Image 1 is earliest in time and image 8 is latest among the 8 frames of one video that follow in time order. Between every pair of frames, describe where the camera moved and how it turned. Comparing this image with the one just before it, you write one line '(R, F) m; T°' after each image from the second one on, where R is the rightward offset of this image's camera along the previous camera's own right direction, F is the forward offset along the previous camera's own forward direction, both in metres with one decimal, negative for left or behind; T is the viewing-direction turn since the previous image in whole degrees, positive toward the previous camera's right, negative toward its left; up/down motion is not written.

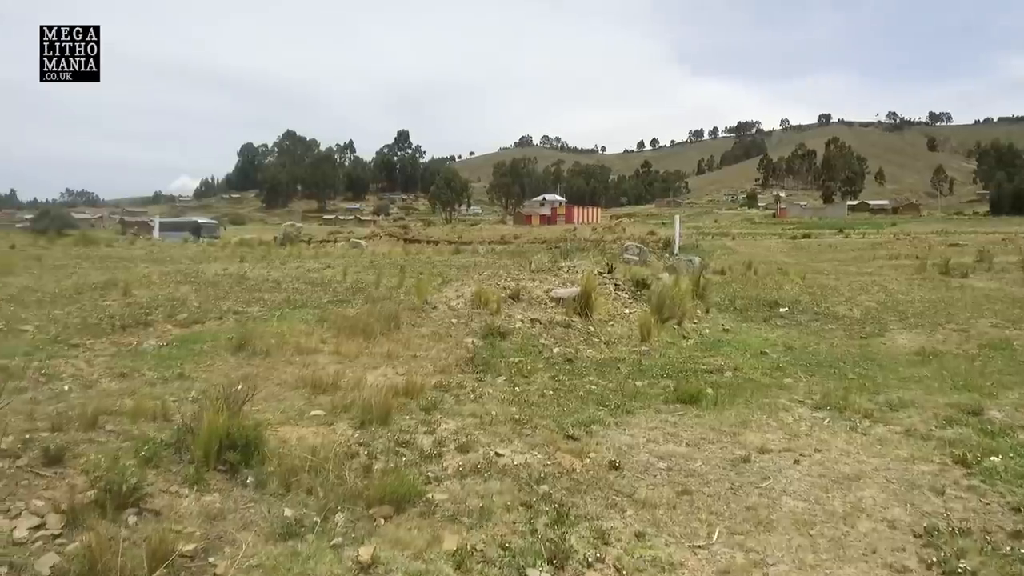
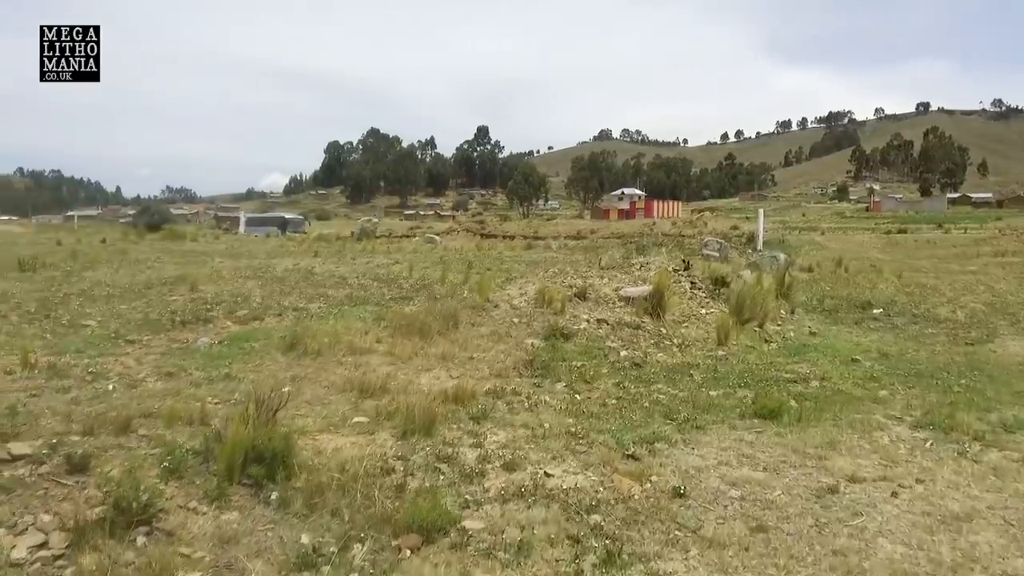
(+0.2, +0.5) m; -6°
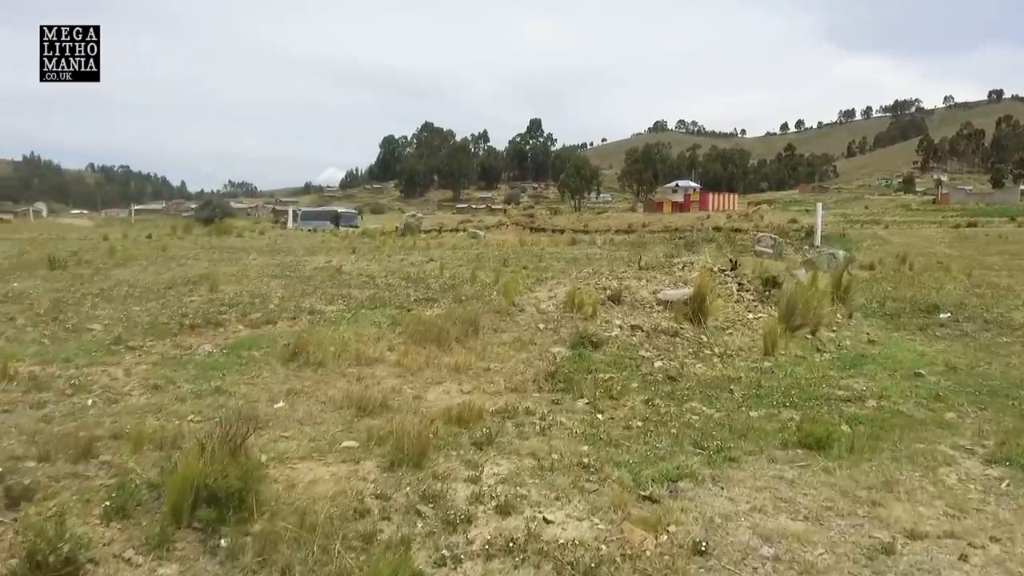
(+0.3, +0.6) m; -4°
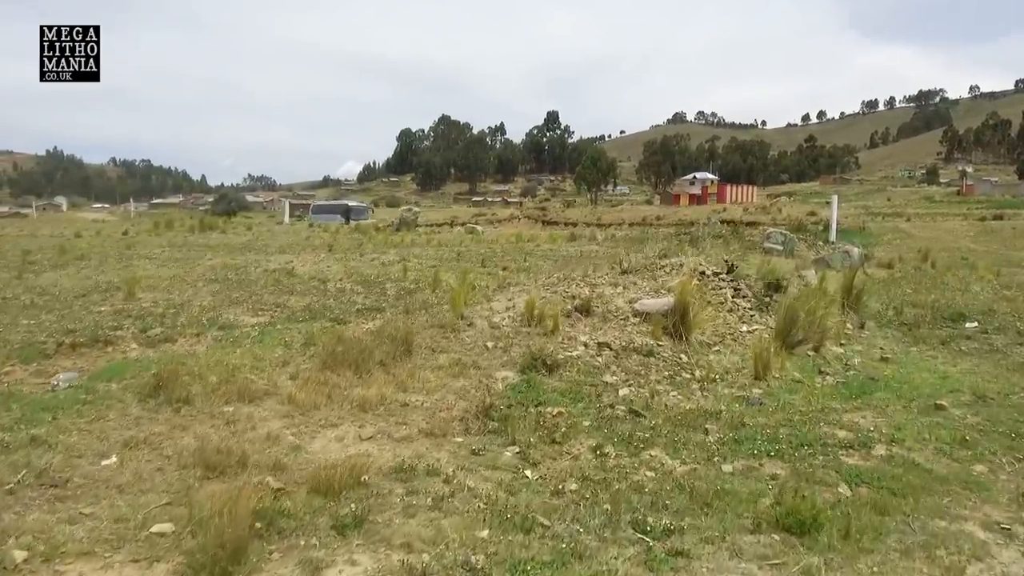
(+0.7, +1.3) m; -1°
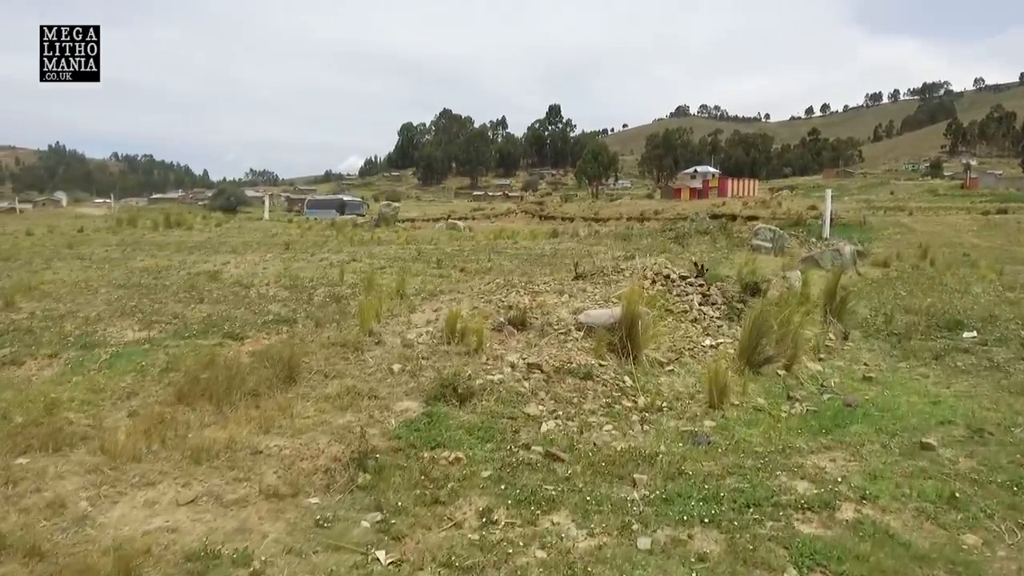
(+0.8, +1.1) m; 0°
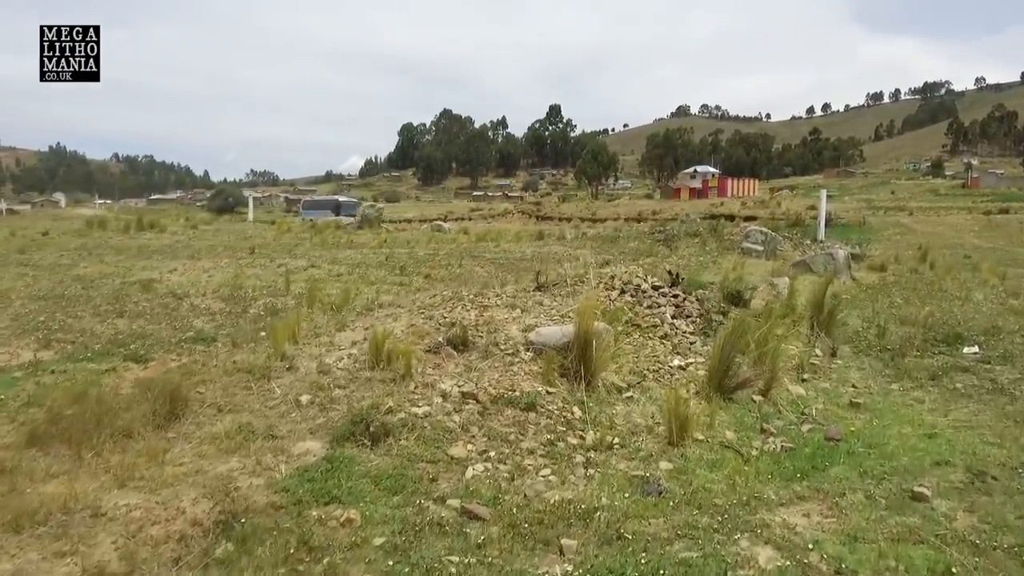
(+0.5, +0.8) m; 0°
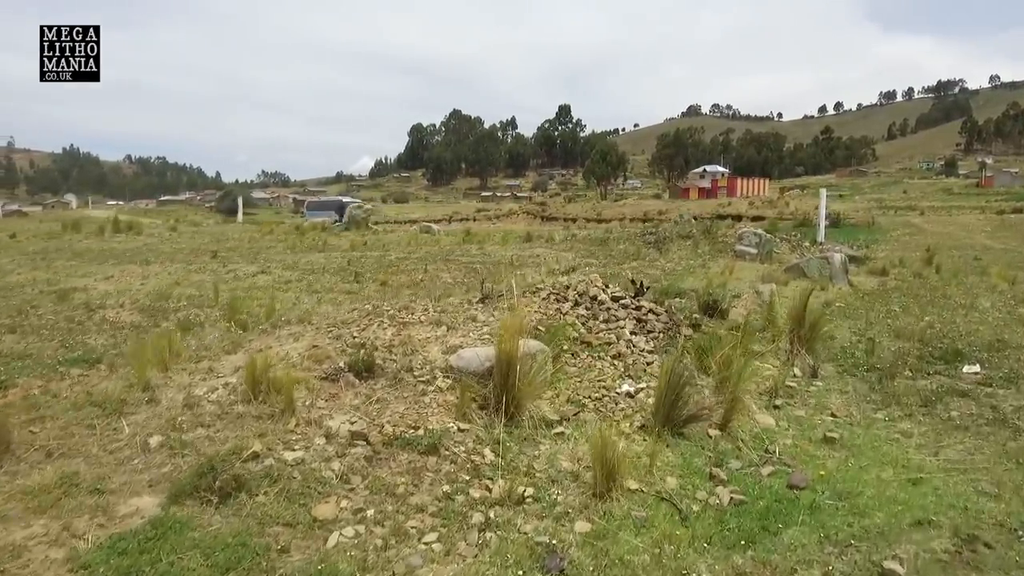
(+0.7, +0.9) m; -1°
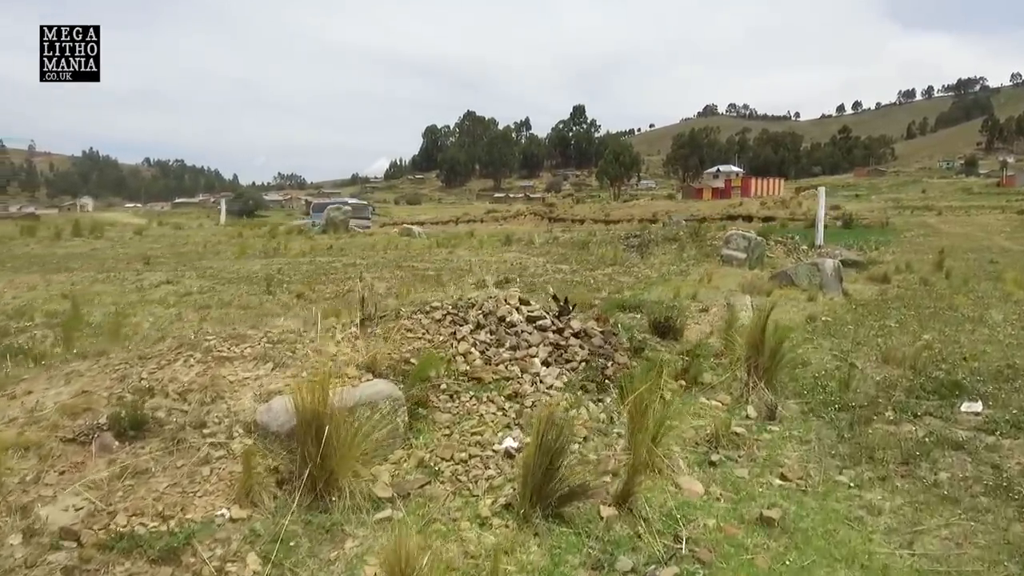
(+1.0, +1.4) m; -1°
